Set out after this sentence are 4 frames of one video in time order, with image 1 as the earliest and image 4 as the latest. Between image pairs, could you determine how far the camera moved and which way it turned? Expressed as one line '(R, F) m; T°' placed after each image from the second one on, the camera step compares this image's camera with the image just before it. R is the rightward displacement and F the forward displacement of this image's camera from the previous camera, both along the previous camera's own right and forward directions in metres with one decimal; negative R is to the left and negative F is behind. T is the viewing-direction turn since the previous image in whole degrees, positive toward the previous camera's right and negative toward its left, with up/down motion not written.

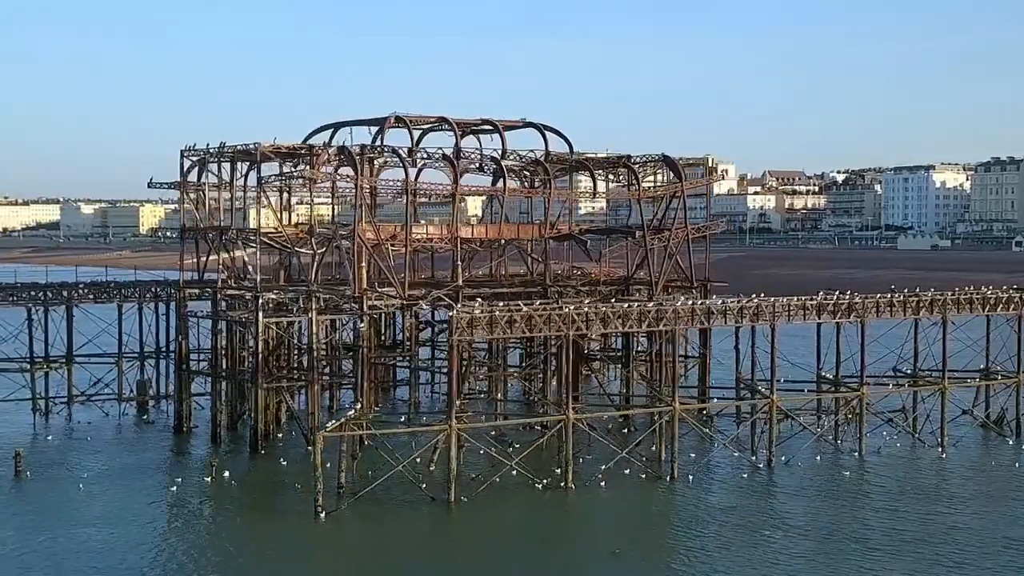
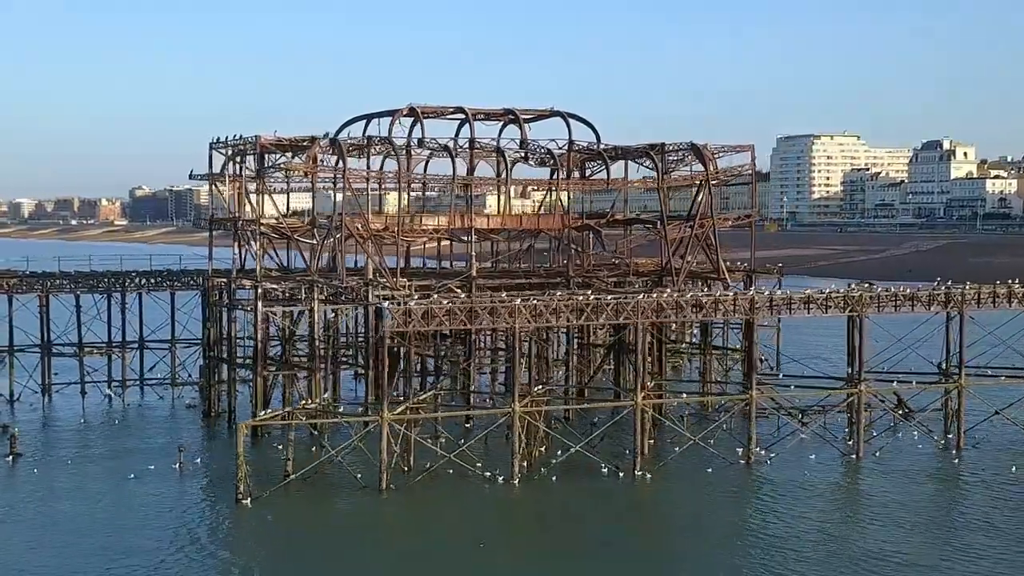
(+3.7, +0.5) m; -7°
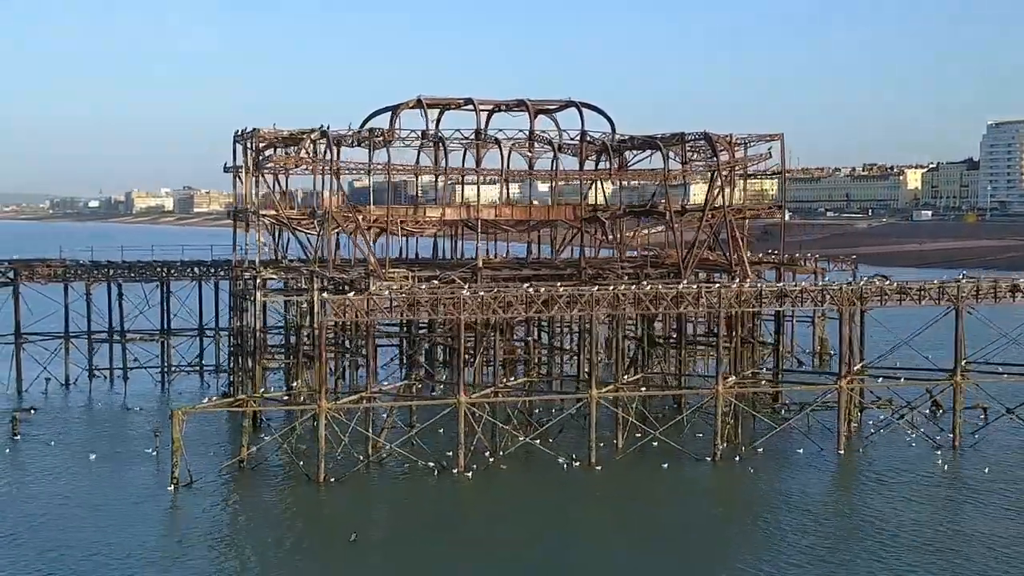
(+3.4, +0.1) m; -6°
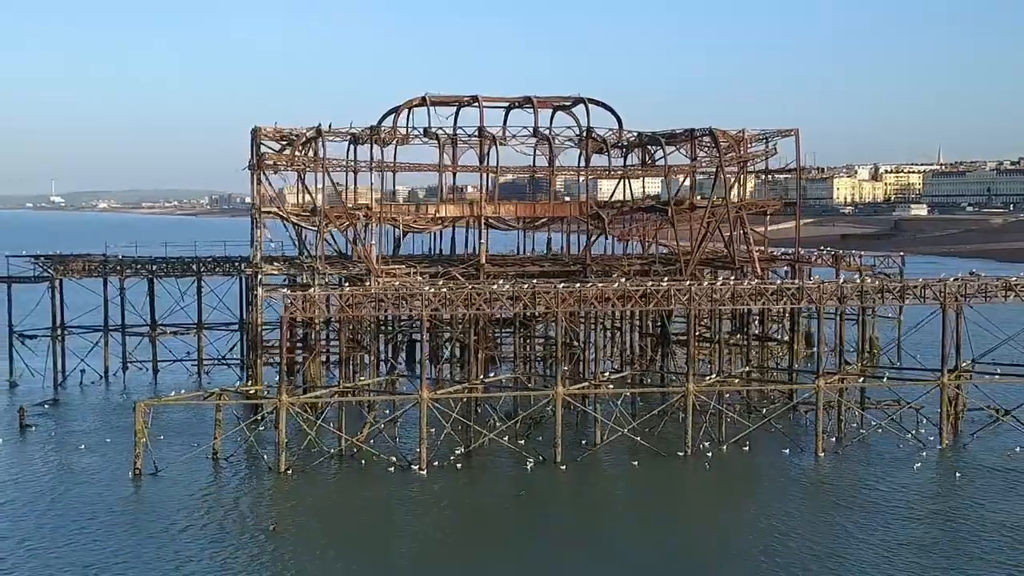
(+2.5, -0.2) m; -4°
